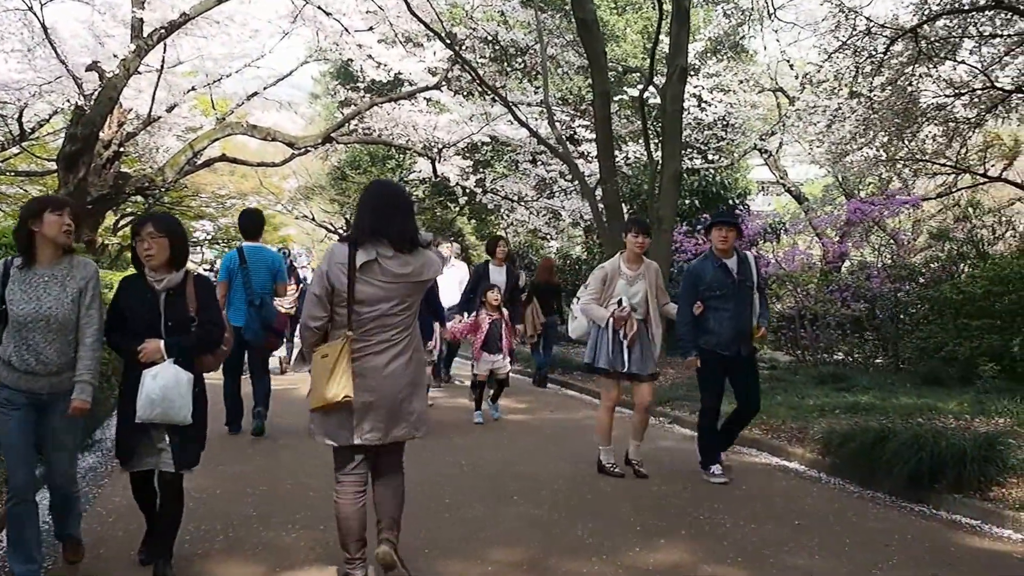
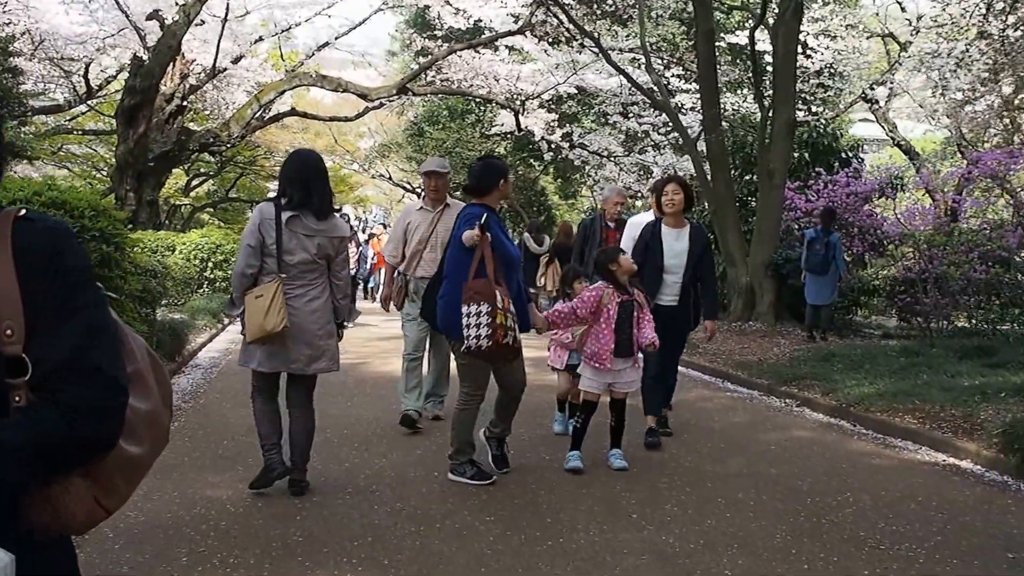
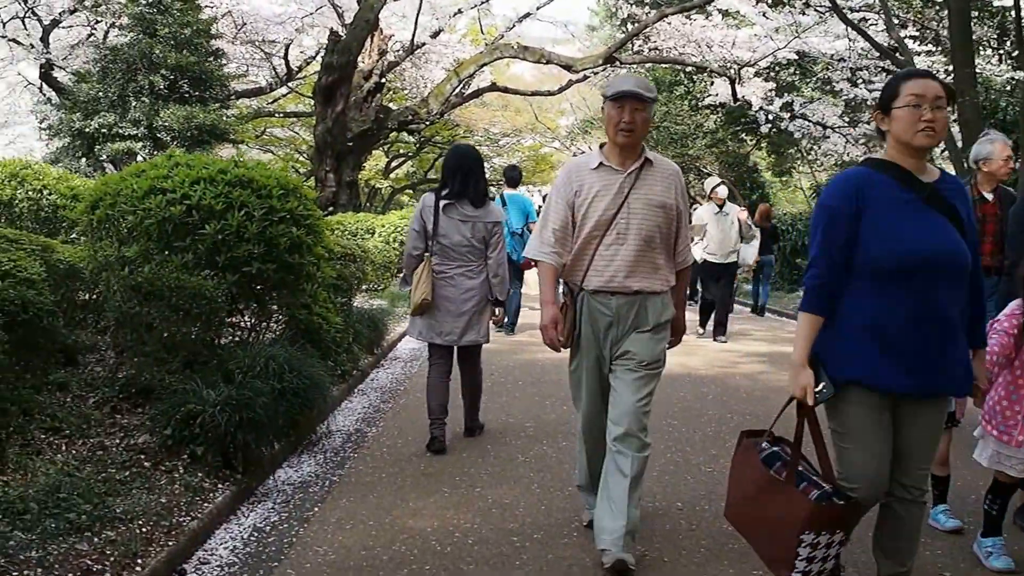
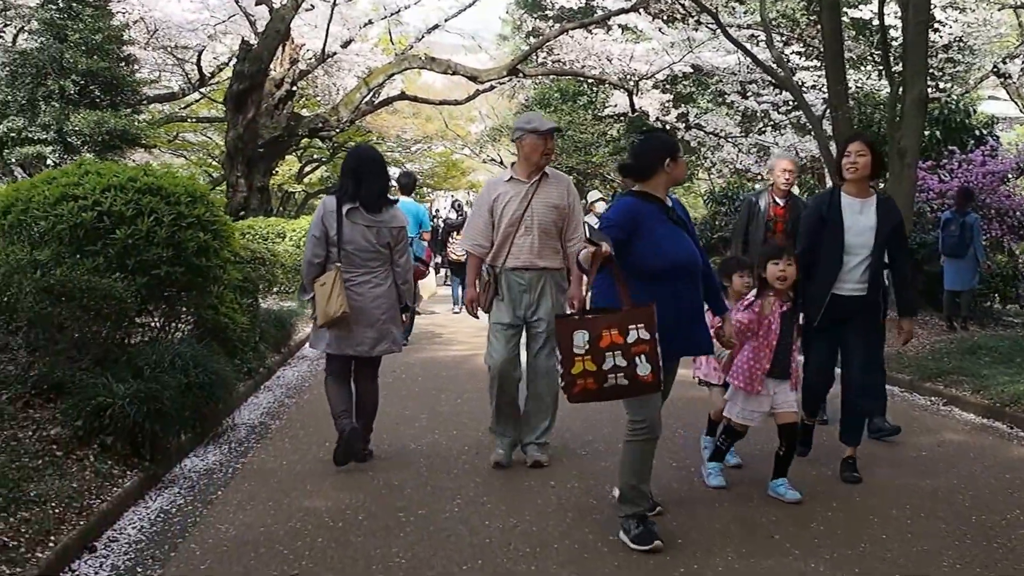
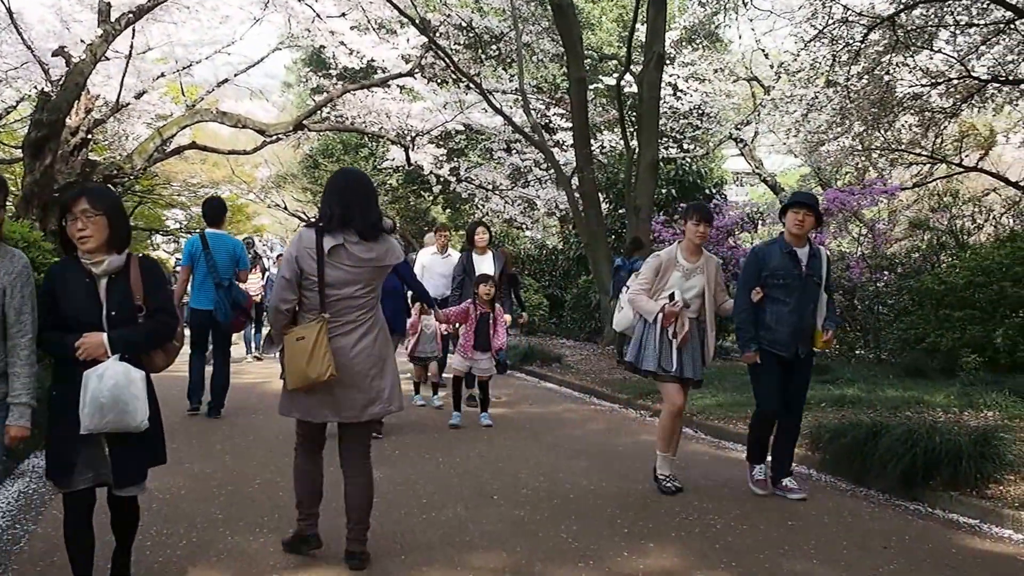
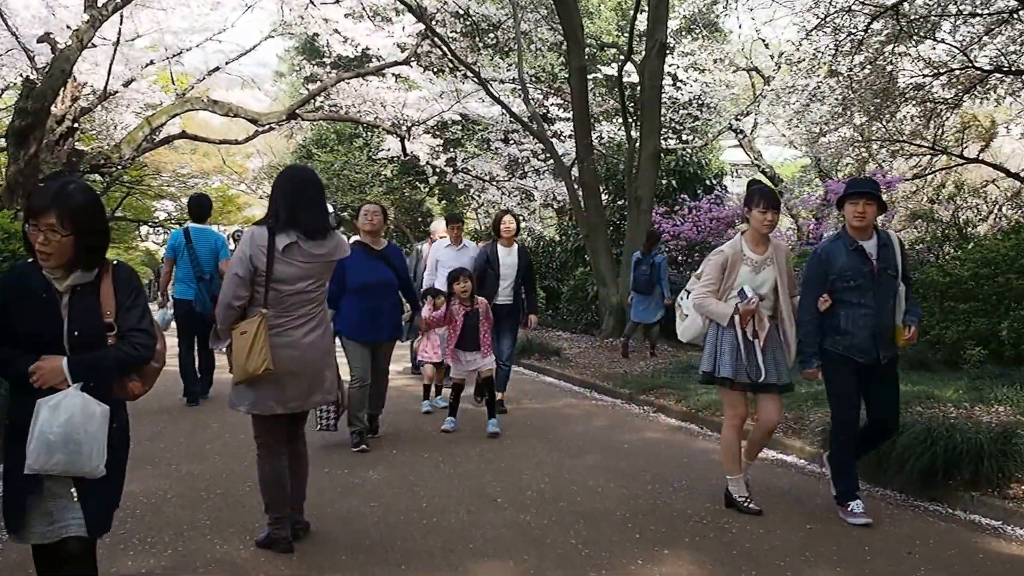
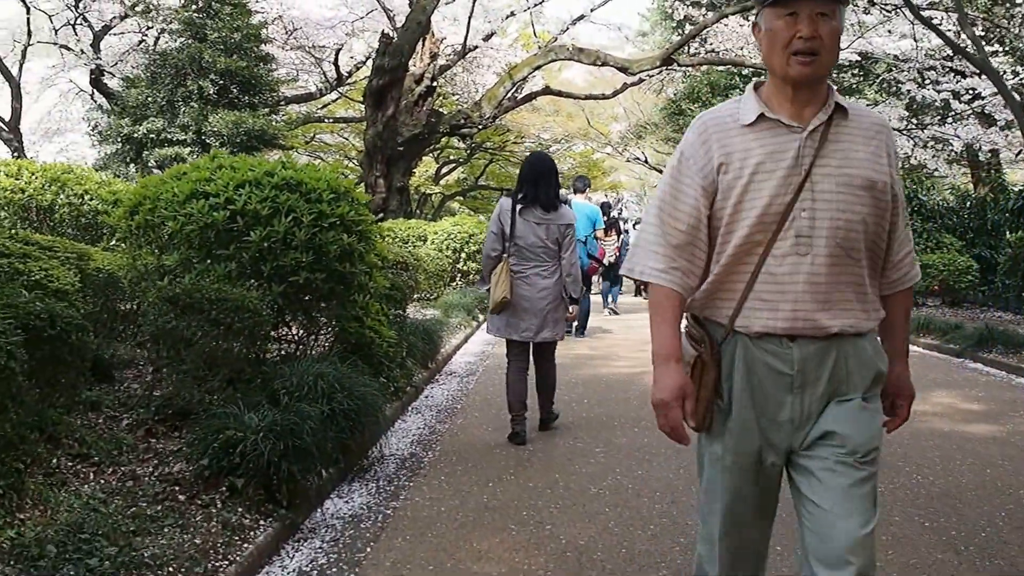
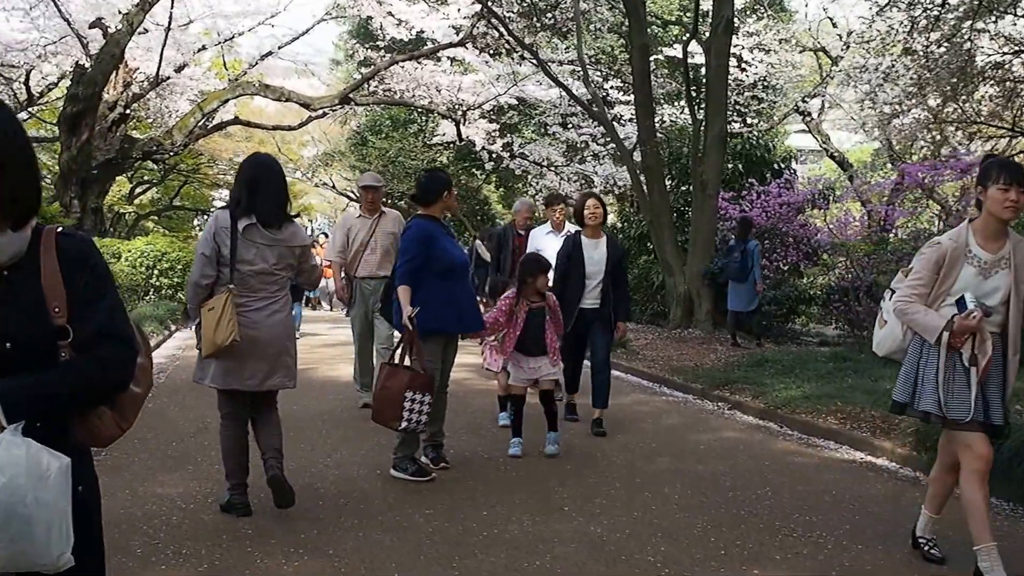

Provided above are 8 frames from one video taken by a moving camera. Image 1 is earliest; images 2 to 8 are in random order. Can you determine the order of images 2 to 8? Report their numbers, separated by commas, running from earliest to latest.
5, 6, 8, 2, 4, 3, 7
